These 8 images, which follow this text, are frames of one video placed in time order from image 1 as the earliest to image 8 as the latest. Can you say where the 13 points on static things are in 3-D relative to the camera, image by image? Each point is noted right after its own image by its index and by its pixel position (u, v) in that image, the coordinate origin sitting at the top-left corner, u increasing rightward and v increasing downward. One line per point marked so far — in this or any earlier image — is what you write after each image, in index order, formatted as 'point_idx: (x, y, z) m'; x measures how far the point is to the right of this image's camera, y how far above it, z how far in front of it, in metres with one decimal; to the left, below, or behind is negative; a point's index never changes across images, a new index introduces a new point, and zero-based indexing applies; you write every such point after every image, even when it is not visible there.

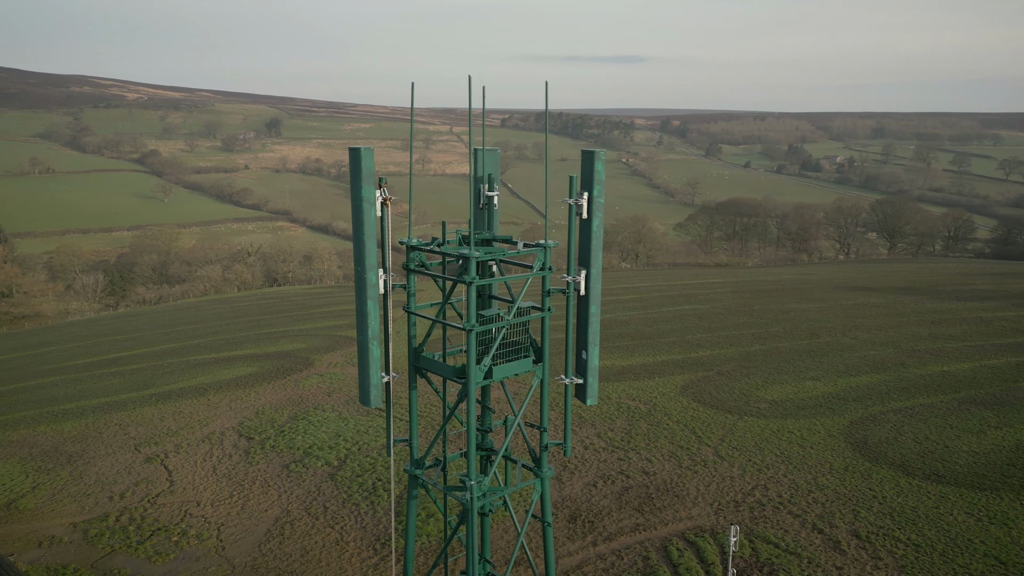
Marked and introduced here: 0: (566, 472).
0: (+1.4, -4.8, +19.0) m
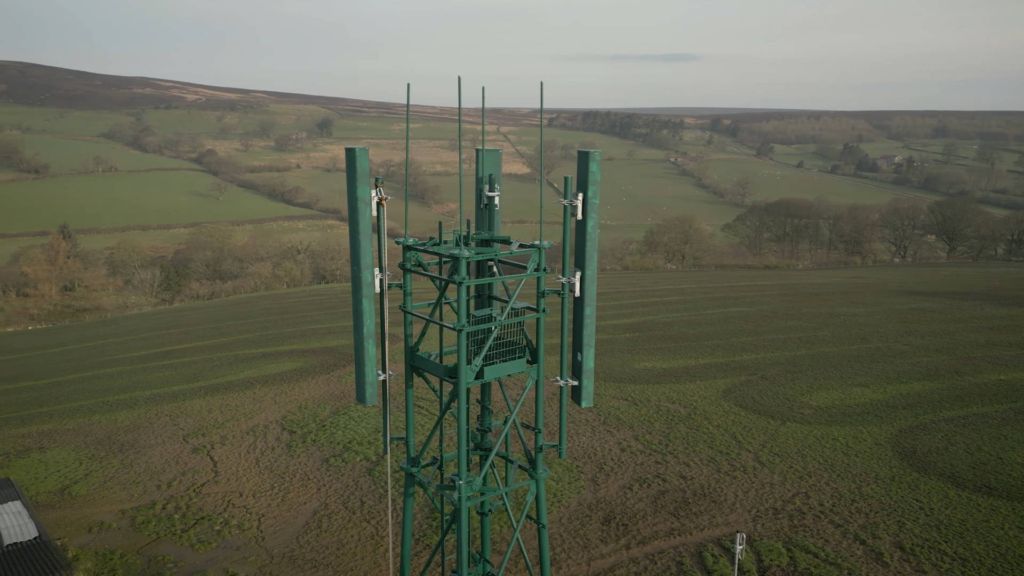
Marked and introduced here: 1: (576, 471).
0: (+2.3, -4.9, +18.8) m
1: (+1.7, -4.8, +19.0) m
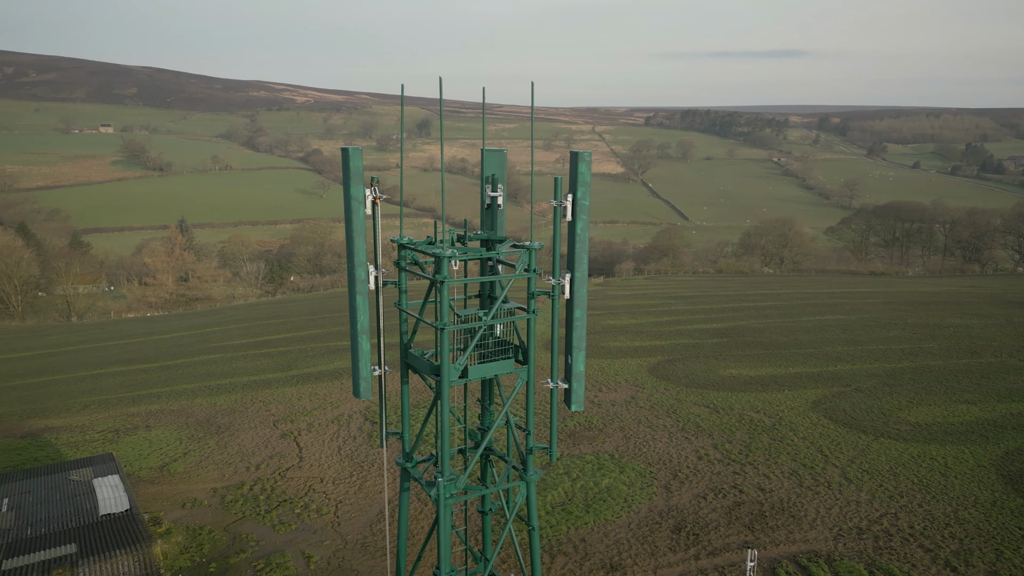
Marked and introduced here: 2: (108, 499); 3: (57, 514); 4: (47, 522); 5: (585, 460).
0: (+4.2, -4.9, +18.4) m
1: (+3.5, -4.9, +18.7) m
2: (-8.0, -4.2, +14.2) m
3: (-8.7, -4.3, +13.6) m
4: (-8.7, -4.3, +13.3) m
5: (+2.0, -4.7, +19.8) m
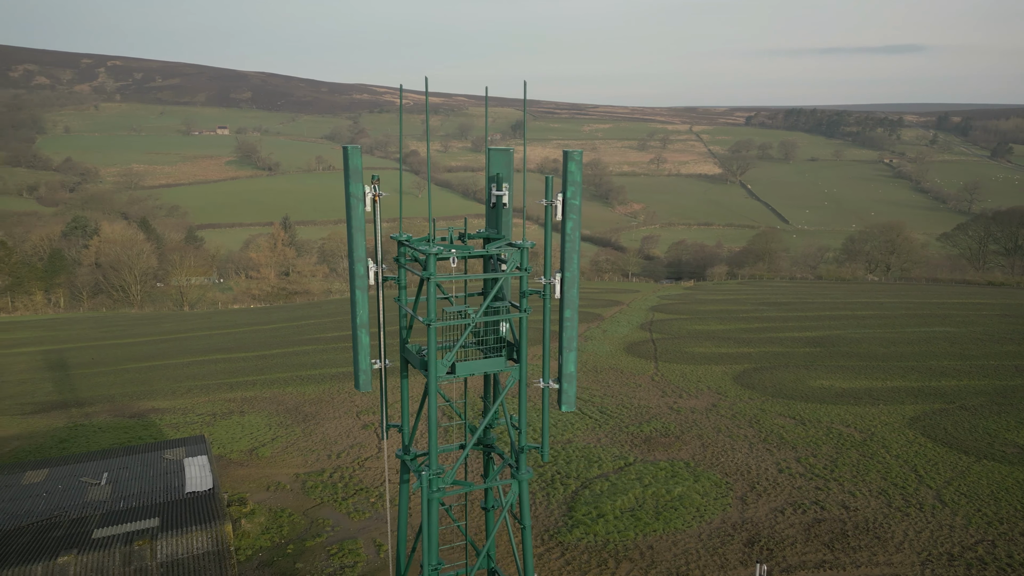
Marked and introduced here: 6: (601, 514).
0: (+5.9, -5.1, +17.8) m
1: (+5.3, -5.0, +18.2) m
2: (-6.7, -4.0, +15.2) m
3: (-7.5, -4.1, +14.6) m
4: (-7.5, -4.1, +14.3) m
5: (+3.9, -4.8, +19.4) m
6: (+2.0, -5.2, +16.6) m
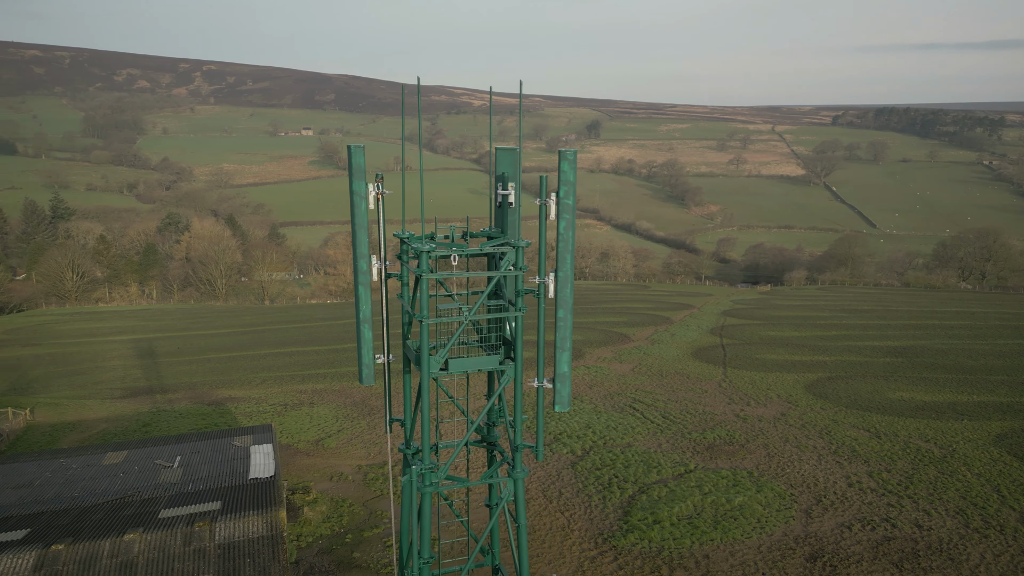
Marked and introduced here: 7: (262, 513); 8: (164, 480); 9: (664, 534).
0: (+7.3, -5.2, +17.1) m
1: (+6.7, -5.1, +17.6) m
2: (-5.5, -3.9, +15.8) m
3: (-6.3, -3.9, +15.3) m
4: (-6.4, -4.0, +15.0) m
5: (+5.4, -4.9, +18.9) m
6: (+3.3, -5.3, +16.4) m
7: (-4.6, -4.1, +13.3) m
8: (-7.3, -4.0, +15.1) m
9: (+3.3, -5.4, +15.8) m
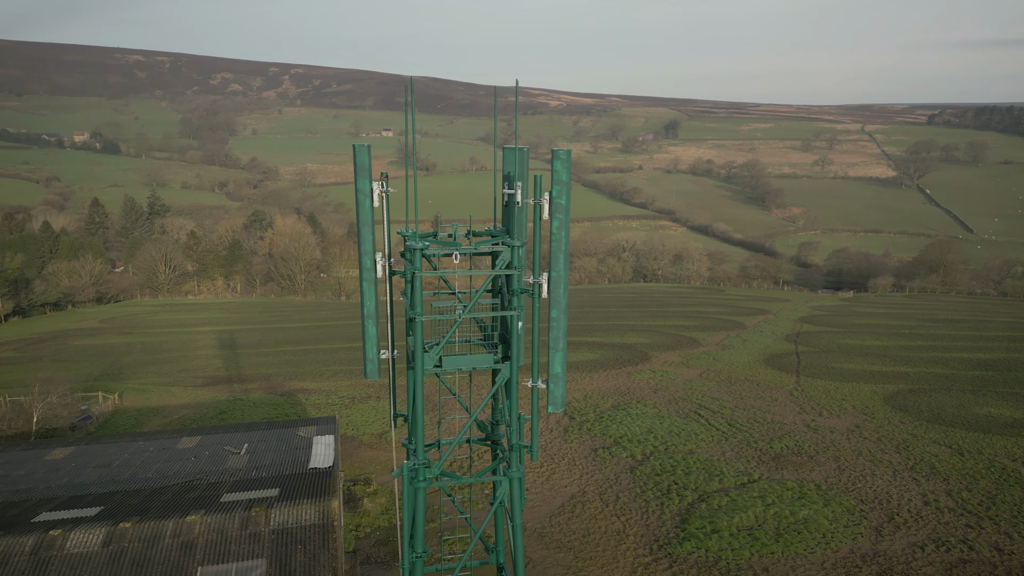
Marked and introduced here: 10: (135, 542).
0: (+8.5, -5.4, +16.3) m
1: (+8.0, -5.3, +16.8) m
2: (-4.3, -3.8, +16.3) m
3: (-5.2, -3.8, +15.9) m
4: (-5.2, -3.9, +15.6) m
5: (+6.9, -5.0, +18.3) m
6: (+4.5, -5.3, +16.0) m
7: (-3.6, -4.1, +13.7) m
8: (-6.1, -3.9, +15.8) m
9: (+4.5, -5.5, +15.4) m
10: (-6.6, -4.4, +12.5) m
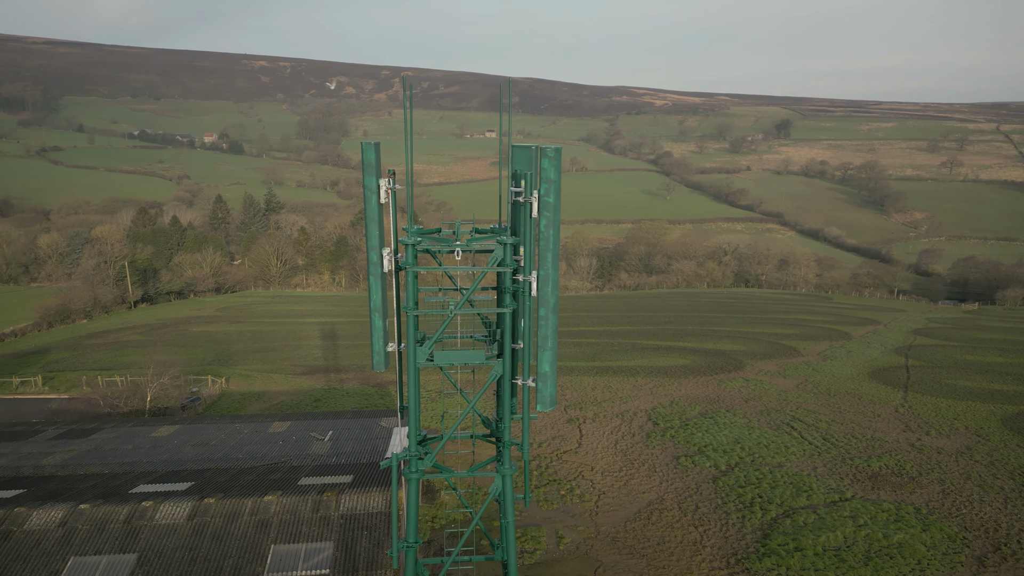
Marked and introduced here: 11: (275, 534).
0: (+10.1, -5.6, +15.1) m
1: (+9.7, -5.5, +15.6) m
2: (-2.5, -3.7, +16.7) m
3: (-3.5, -3.7, +16.5) m
4: (-3.6, -3.7, +16.2) m
5: (+8.8, -5.2, +17.2) m
6: (+6.0, -5.5, +15.2) m
7: (-2.3, -4.0, +14.1) m
8: (-4.5, -3.7, +16.5) m
9: (+6.0, -5.6, +14.7) m
10: (-5.4, -4.2, +13.4) m
11: (-4.3, -4.5, +13.1) m
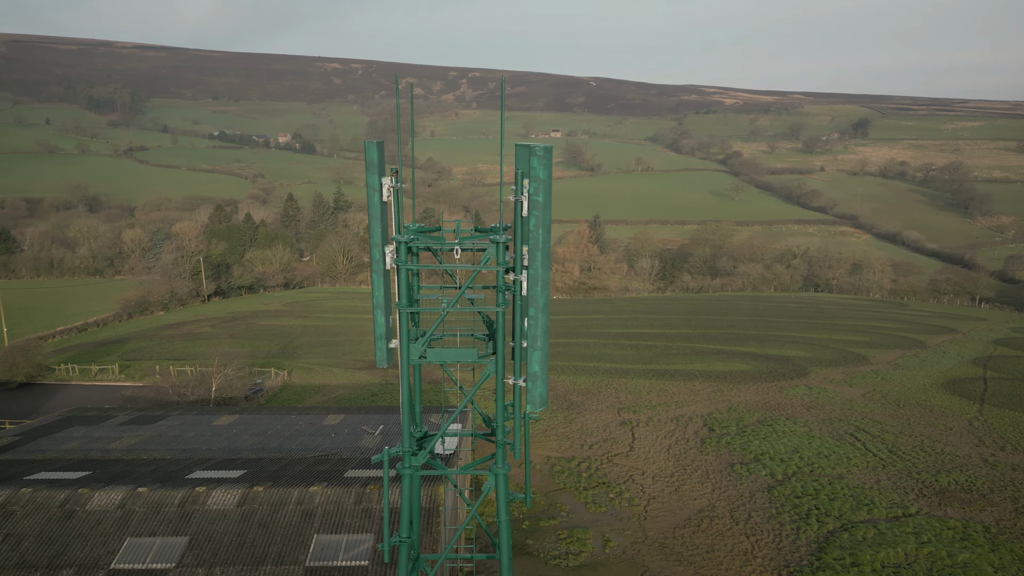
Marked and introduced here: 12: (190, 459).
0: (+11.0, -5.8, +14.1) m
1: (+10.6, -5.7, +14.7) m
2: (-1.4, -3.6, +16.9) m
3: (-2.4, -3.6, +16.7) m
4: (-2.5, -3.7, +16.5) m
5: (+9.9, -5.4, +16.4) m
6: (+7.0, -5.6, +14.7) m
7: (-1.4, -3.9, +14.3) m
8: (-3.4, -3.7, +16.9) m
9: (+6.8, -5.7, +14.1) m
10: (-4.6, -4.2, +13.8) m
11: (-3.5, -4.4, +13.5) m
12: (-7.1, -3.8, +16.2) m
